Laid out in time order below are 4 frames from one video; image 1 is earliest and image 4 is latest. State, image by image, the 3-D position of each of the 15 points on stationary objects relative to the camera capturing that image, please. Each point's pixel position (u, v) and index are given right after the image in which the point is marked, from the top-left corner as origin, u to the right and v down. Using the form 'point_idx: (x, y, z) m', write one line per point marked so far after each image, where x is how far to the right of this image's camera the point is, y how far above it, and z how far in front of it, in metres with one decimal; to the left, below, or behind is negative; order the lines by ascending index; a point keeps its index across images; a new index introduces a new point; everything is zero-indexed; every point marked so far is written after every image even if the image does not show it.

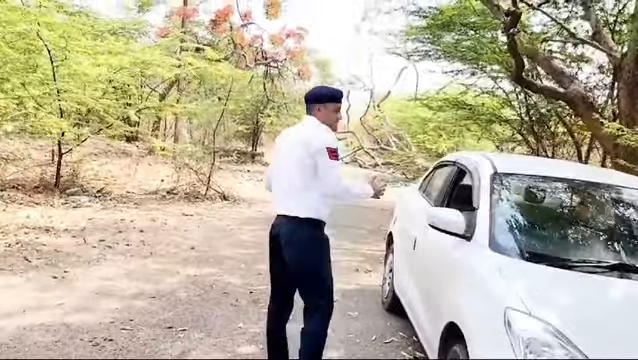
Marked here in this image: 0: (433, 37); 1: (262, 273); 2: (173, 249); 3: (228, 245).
0: (+1.8, +2.3, +10.4) m
1: (-0.5, -0.8, +5.7) m
2: (-1.5, -0.7, +6.5) m
3: (-1.0, -0.7, +6.9) m
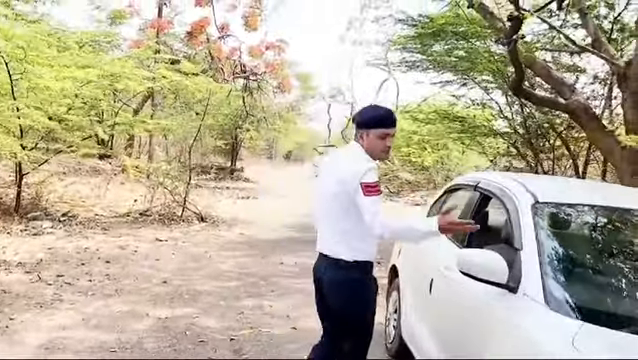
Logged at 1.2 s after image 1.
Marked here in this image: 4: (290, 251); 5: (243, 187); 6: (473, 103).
0: (+1.6, +2.0, +9.8) m
1: (-0.6, -1.0, +5.0) m
2: (-1.6, -0.9, +5.7) m
3: (-1.1, -0.9, +6.2) m
4: (-0.4, -0.9, +8.3) m
5: (-2.0, -0.2, +17.4) m
6: (+2.4, +1.2, +10.0) m
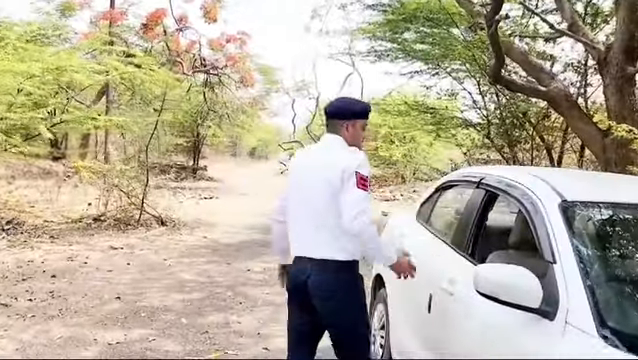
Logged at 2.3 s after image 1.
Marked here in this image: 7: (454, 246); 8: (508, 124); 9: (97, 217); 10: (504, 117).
0: (+1.1, +2.1, +9.3) m
1: (-0.8, -1.1, +4.4) m
2: (-1.8, -1.0, +5.1) m
3: (-1.3, -1.0, +5.6) m
4: (-0.7, -0.9, +7.7) m
5: (-2.9, -0.2, +16.7) m
6: (+1.9, +1.3, +9.6) m
7: (+0.6, -0.3, +3.0) m
8: (+2.5, +0.7, +8.6) m
9: (-3.4, -0.6, +9.9) m
10: (+2.5, +0.9, +8.6) m
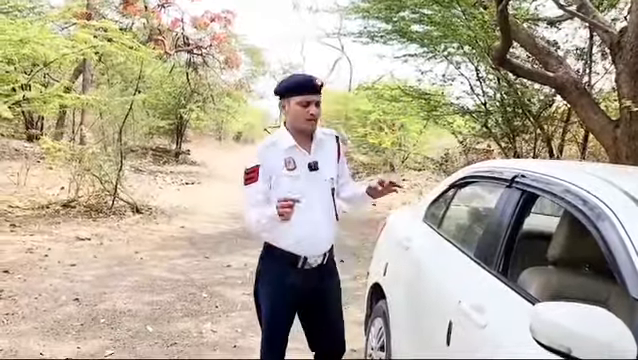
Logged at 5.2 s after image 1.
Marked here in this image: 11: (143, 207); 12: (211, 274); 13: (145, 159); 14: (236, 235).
0: (+0.9, +2.3, +8.7) m
1: (-0.8, -1.0, +3.8) m
2: (-1.9, -0.9, +4.5) m
3: (-1.4, -0.9, +4.9) m
4: (-0.9, -0.8, +7.1) m
5: (-3.2, +0.2, +16.0) m
6: (+1.7, +1.4, +9.0) m
7: (+0.6, -0.3, +2.4) m
8: (+2.4, +0.8, +8.0) m
9: (-3.6, -0.3, +9.2) m
10: (+2.3, +1.0, +8.0) m
11: (-2.7, -0.4, +9.9) m
12: (-0.9, -0.8, +5.7) m
13: (-4.0, +0.5, +15.0) m
14: (-1.0, -0.7, +8.0) m
